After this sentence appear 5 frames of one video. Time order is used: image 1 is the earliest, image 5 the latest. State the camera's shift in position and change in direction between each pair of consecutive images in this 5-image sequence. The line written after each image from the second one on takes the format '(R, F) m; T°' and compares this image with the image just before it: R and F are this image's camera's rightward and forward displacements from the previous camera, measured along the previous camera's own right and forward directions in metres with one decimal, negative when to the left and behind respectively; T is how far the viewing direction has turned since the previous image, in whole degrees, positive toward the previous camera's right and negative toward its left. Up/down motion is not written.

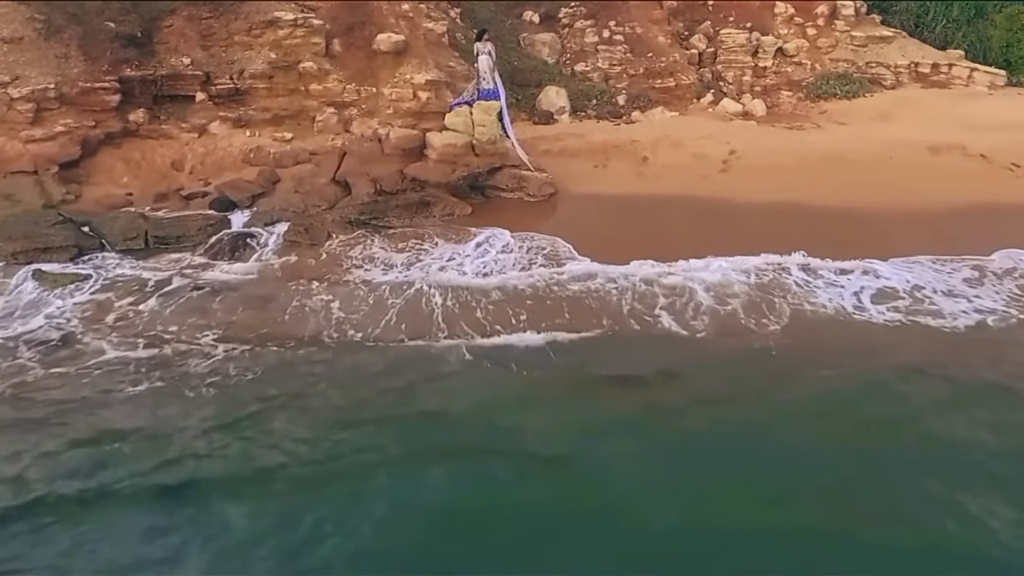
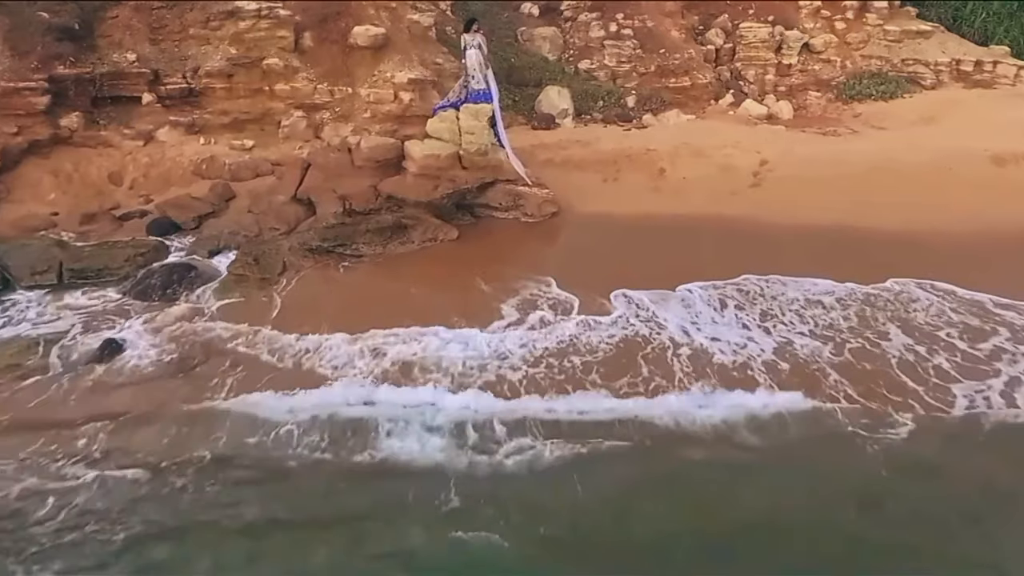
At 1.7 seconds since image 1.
(+0.1, +1.7) m; 0°
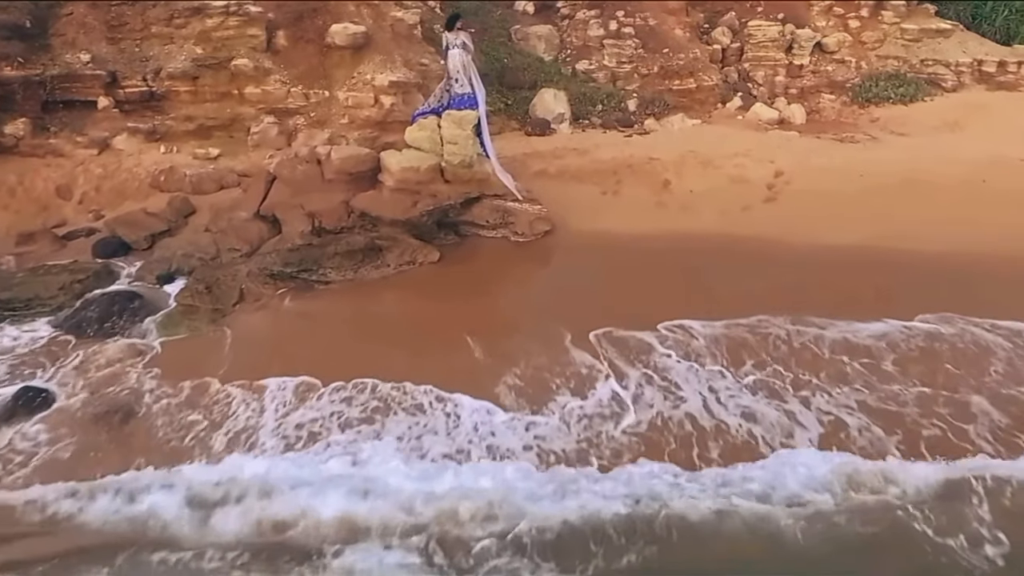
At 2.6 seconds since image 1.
(+0.1, +1.0) m; 0°
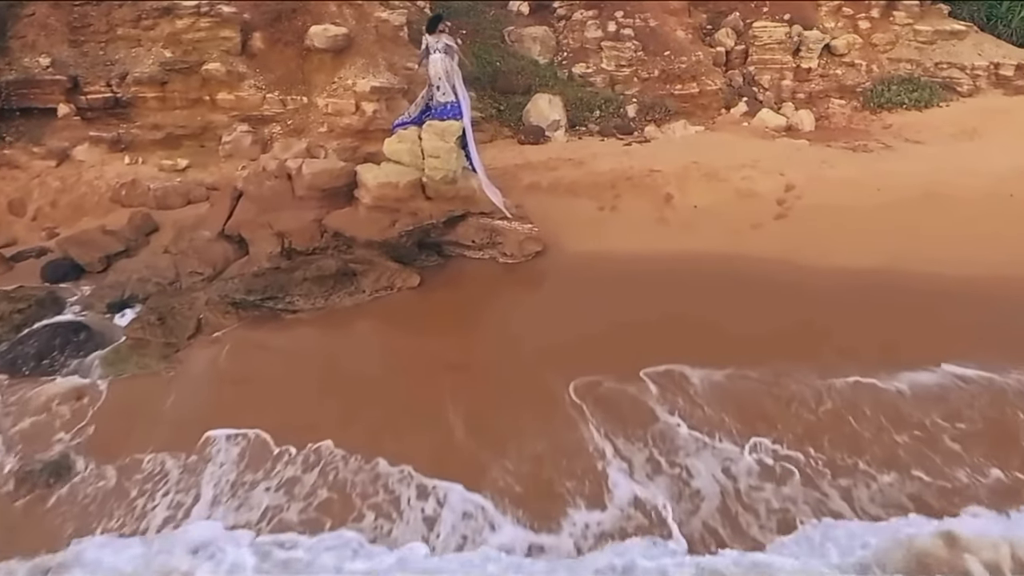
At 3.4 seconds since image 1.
(+0.1, +0.7) m; 0°
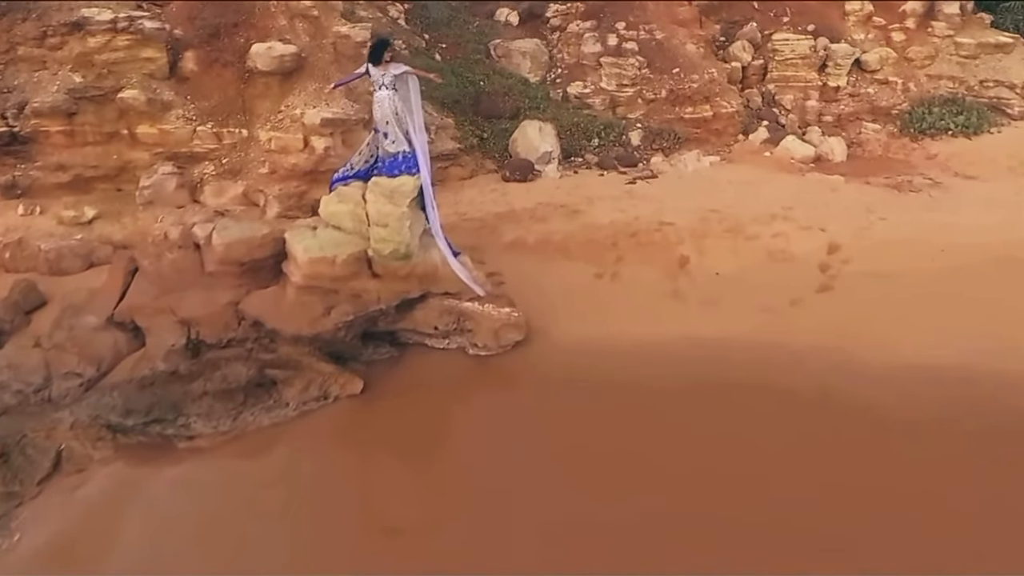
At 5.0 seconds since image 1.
(+0.2, +1.7) m; 0°
